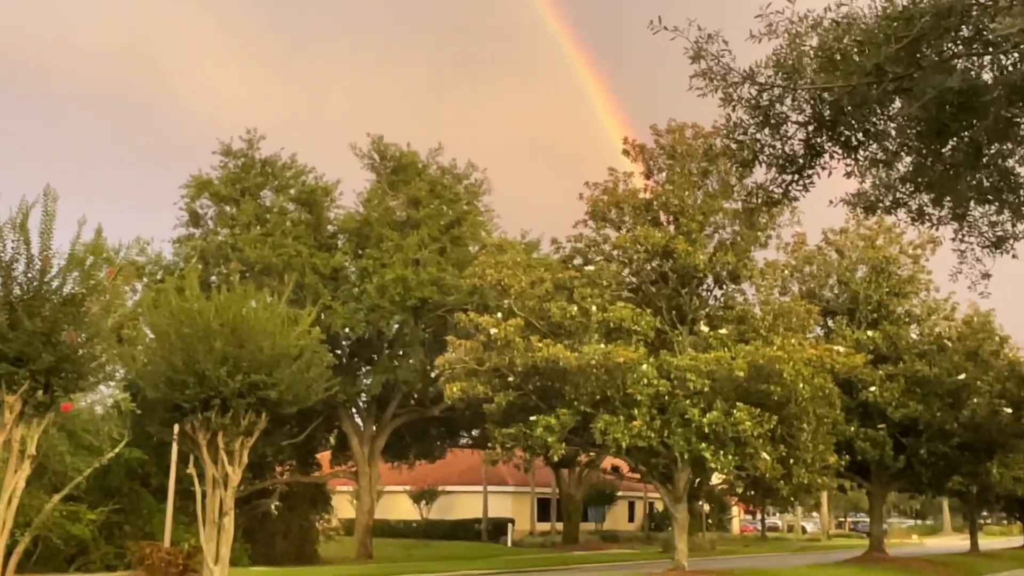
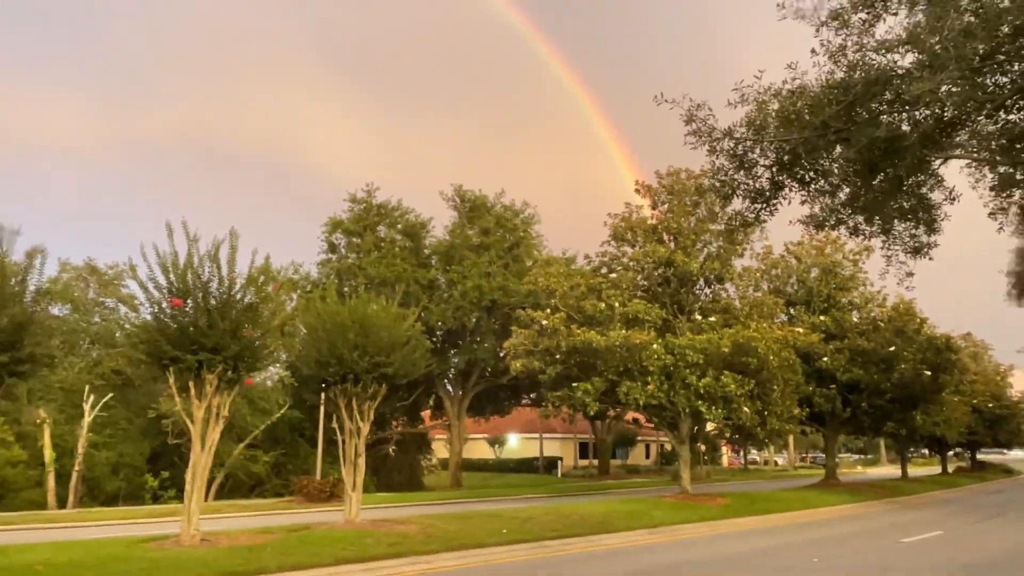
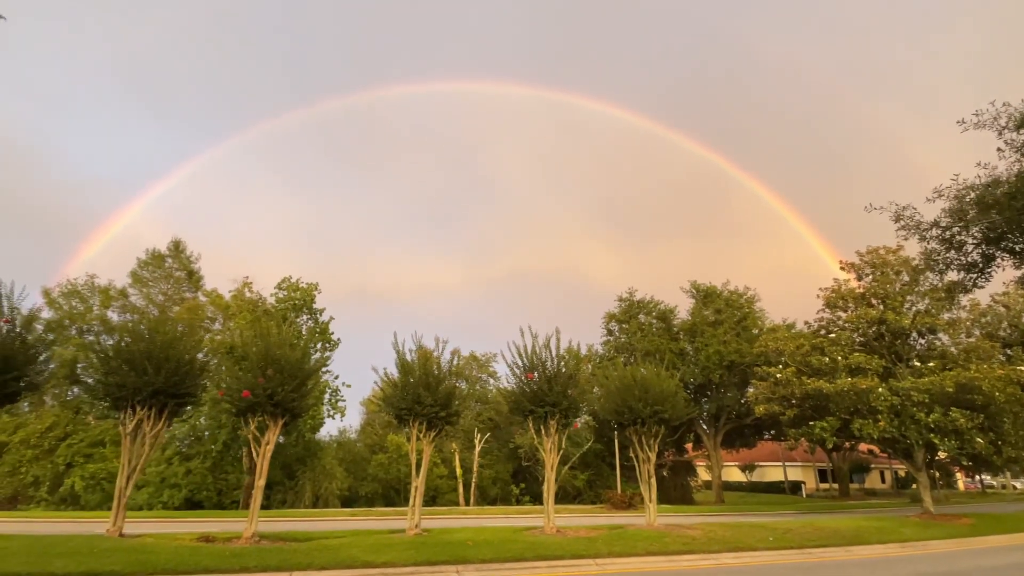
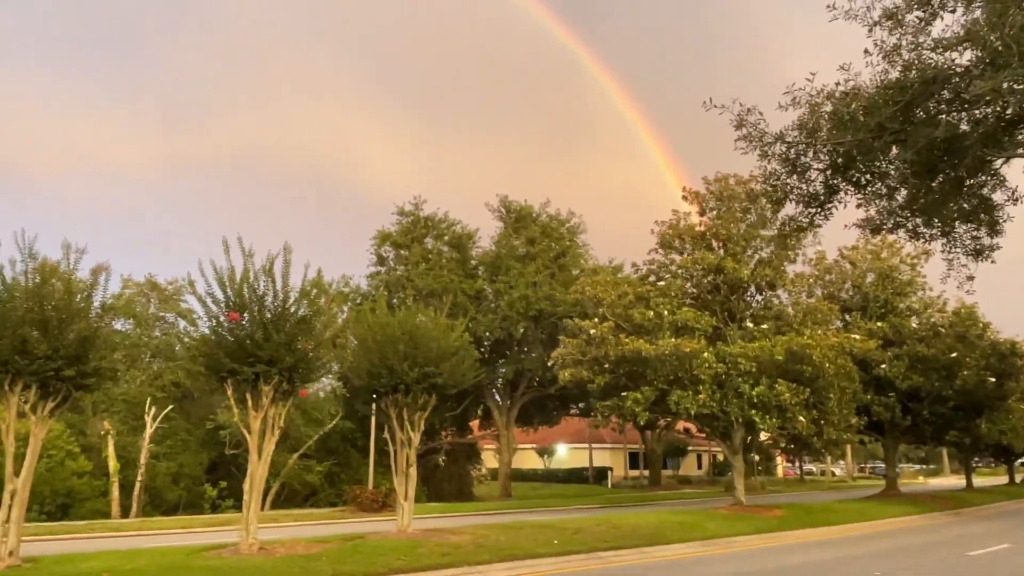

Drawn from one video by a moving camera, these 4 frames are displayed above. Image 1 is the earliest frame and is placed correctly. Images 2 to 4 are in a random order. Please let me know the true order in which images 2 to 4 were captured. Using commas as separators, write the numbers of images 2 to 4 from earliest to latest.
2, 4, 3
